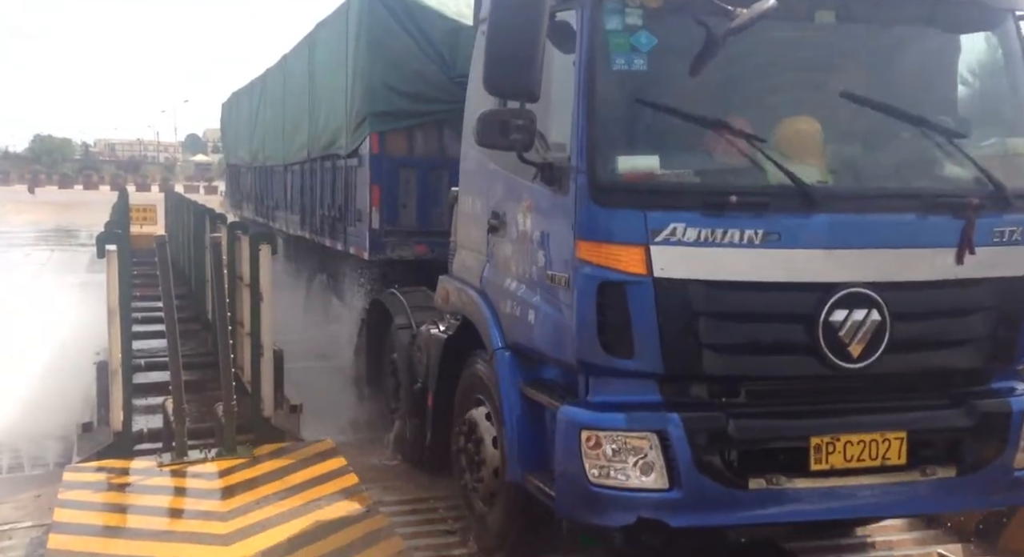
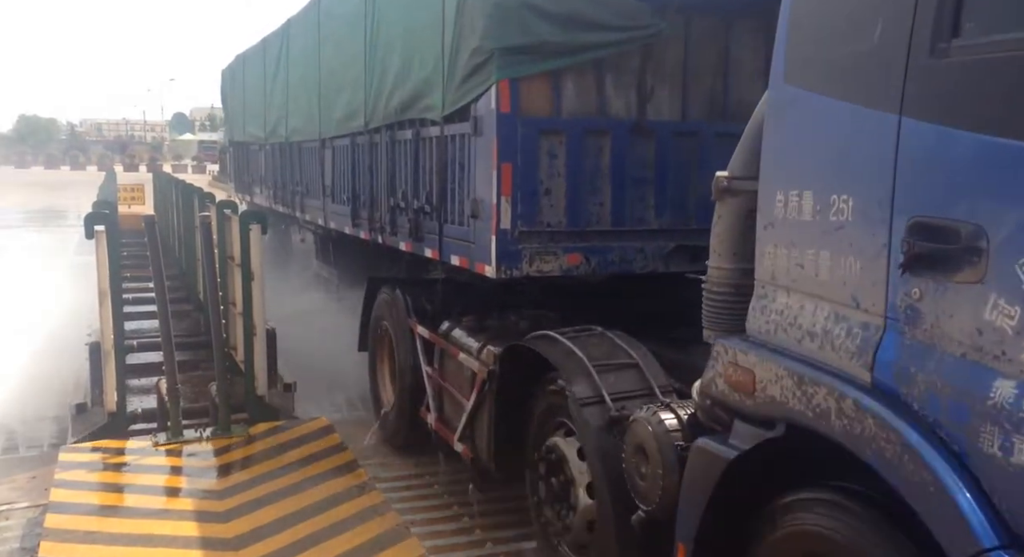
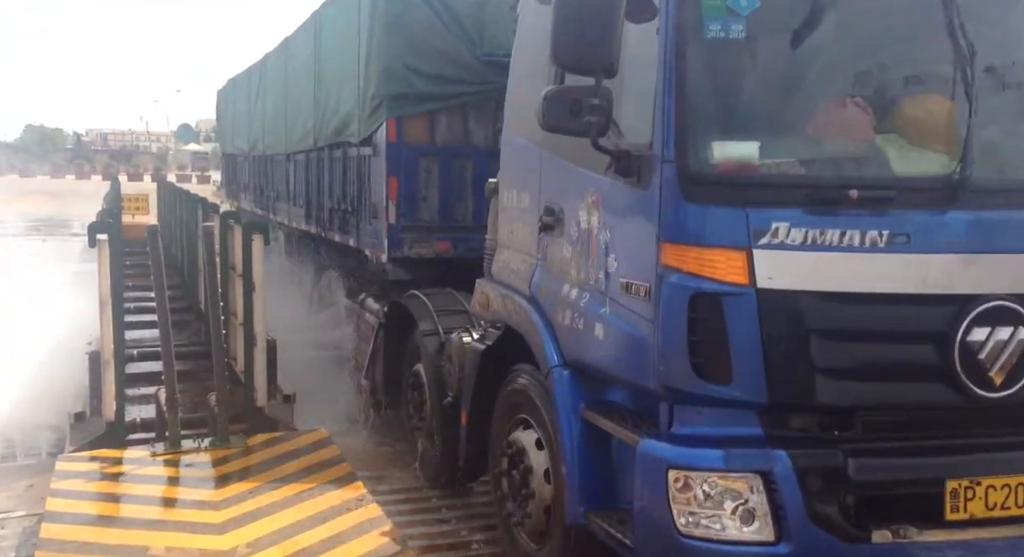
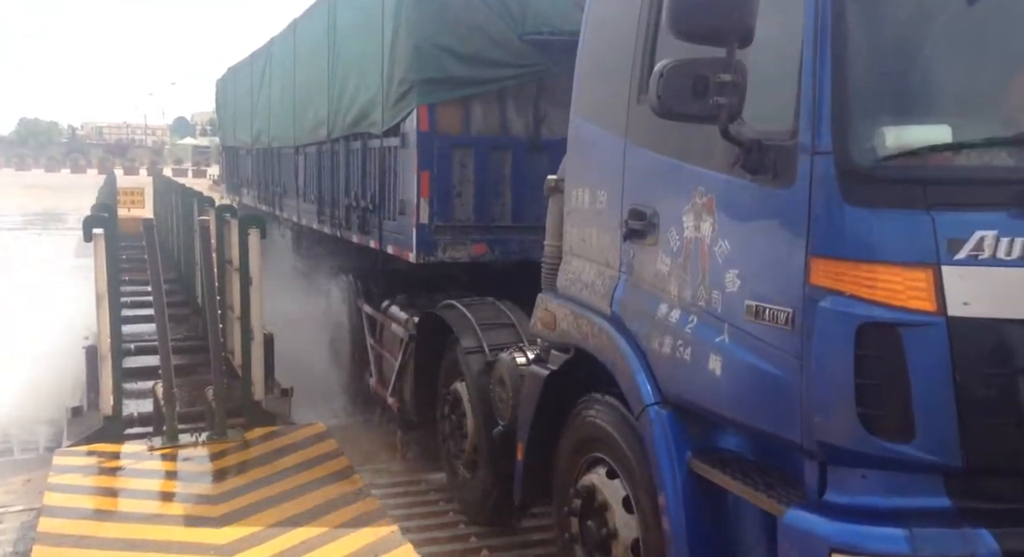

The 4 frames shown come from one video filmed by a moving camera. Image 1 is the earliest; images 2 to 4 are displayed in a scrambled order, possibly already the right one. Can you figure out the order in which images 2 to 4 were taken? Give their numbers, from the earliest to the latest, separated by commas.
3, 4, 2
